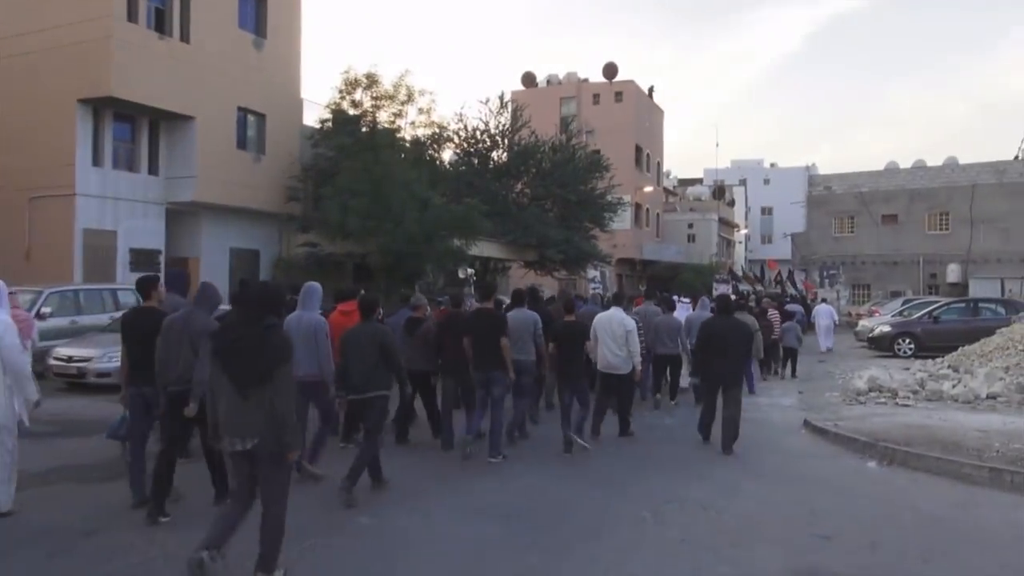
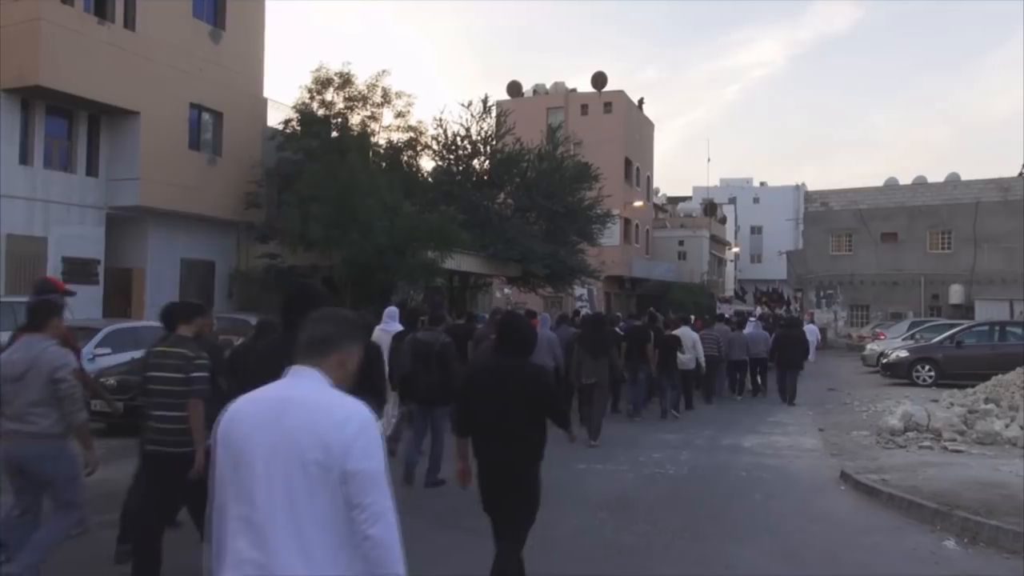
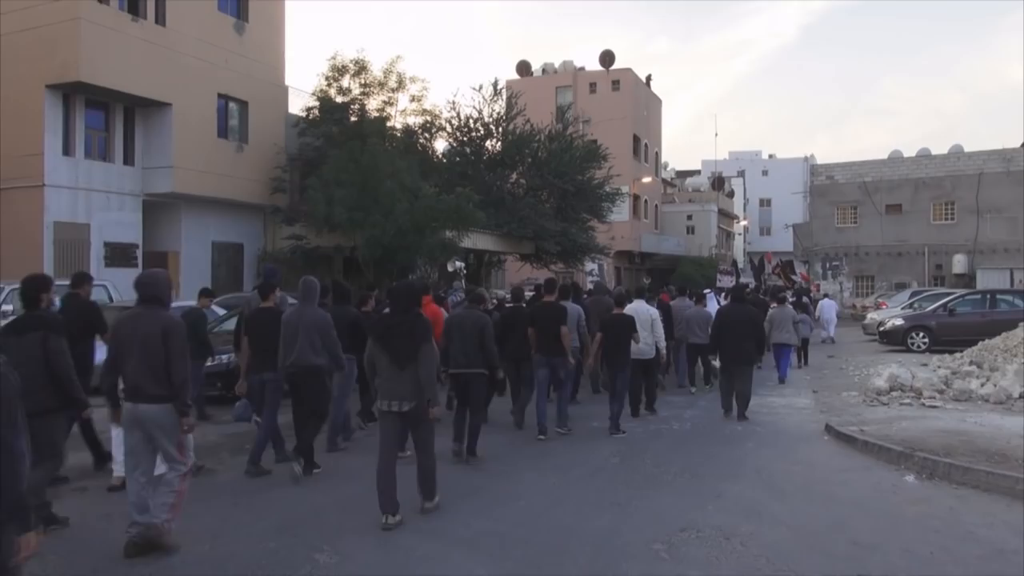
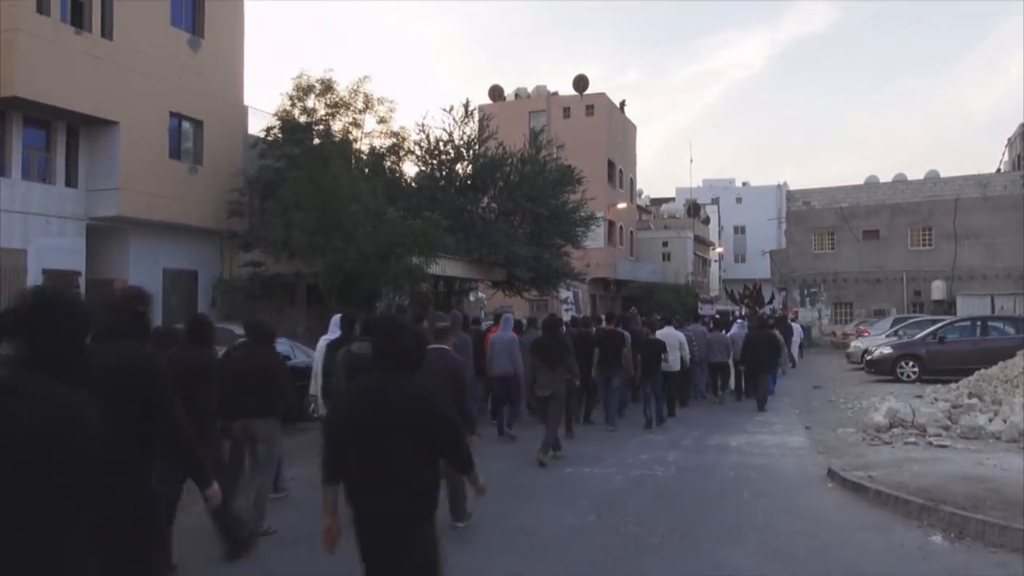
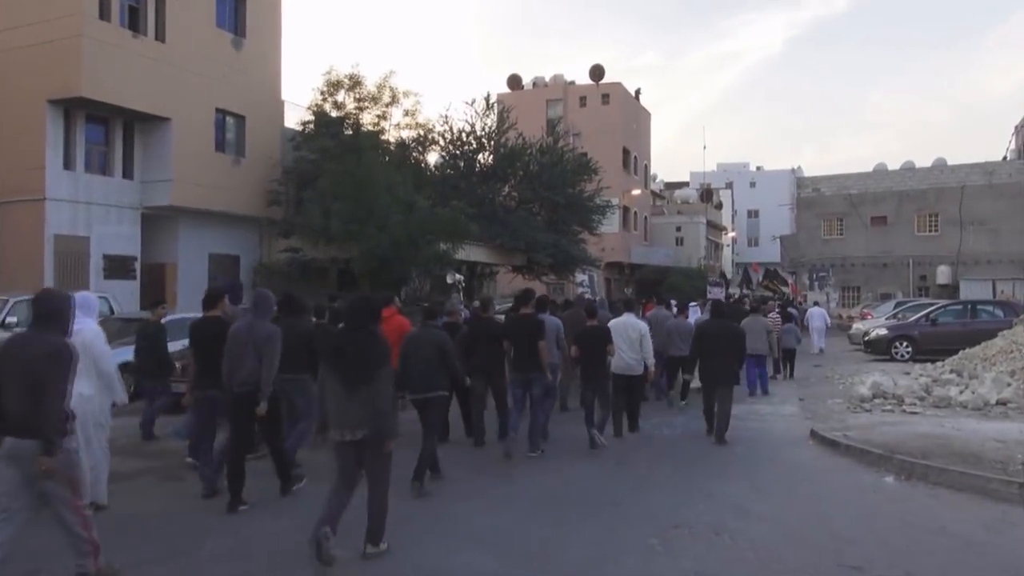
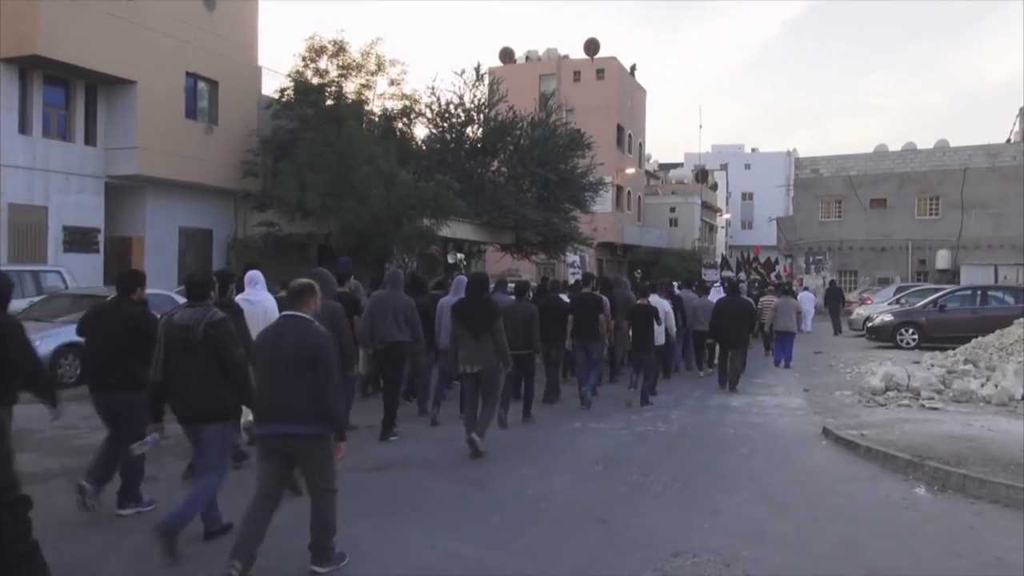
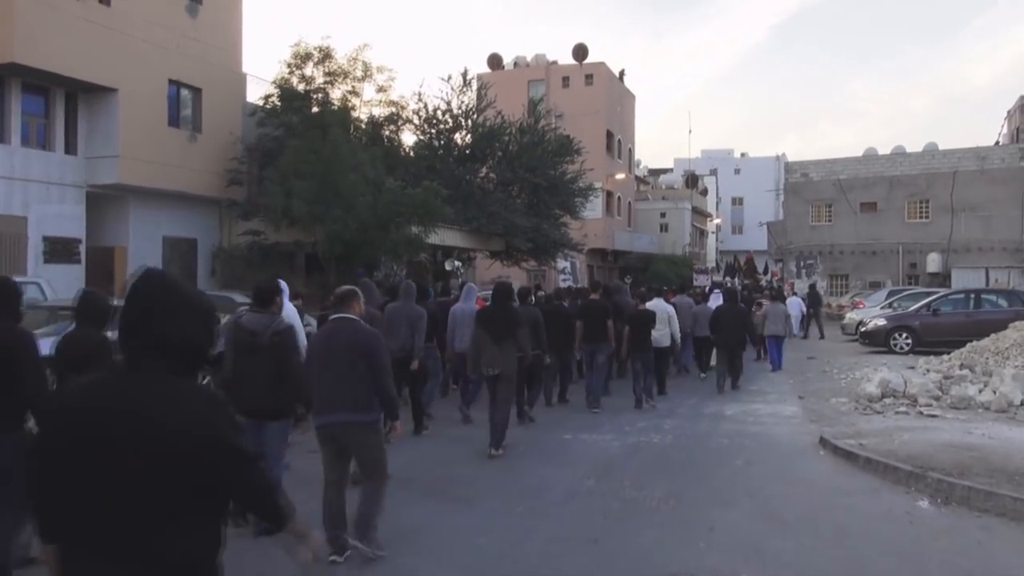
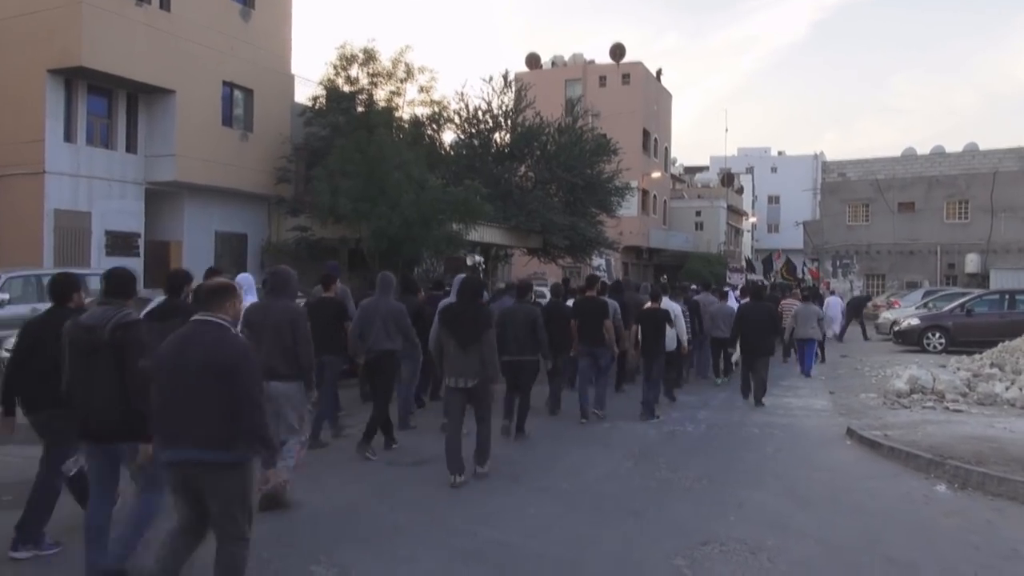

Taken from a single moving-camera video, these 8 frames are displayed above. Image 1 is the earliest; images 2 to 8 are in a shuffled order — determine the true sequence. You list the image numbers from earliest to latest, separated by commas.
5, 3, 8, 6, 7, 4, 2
